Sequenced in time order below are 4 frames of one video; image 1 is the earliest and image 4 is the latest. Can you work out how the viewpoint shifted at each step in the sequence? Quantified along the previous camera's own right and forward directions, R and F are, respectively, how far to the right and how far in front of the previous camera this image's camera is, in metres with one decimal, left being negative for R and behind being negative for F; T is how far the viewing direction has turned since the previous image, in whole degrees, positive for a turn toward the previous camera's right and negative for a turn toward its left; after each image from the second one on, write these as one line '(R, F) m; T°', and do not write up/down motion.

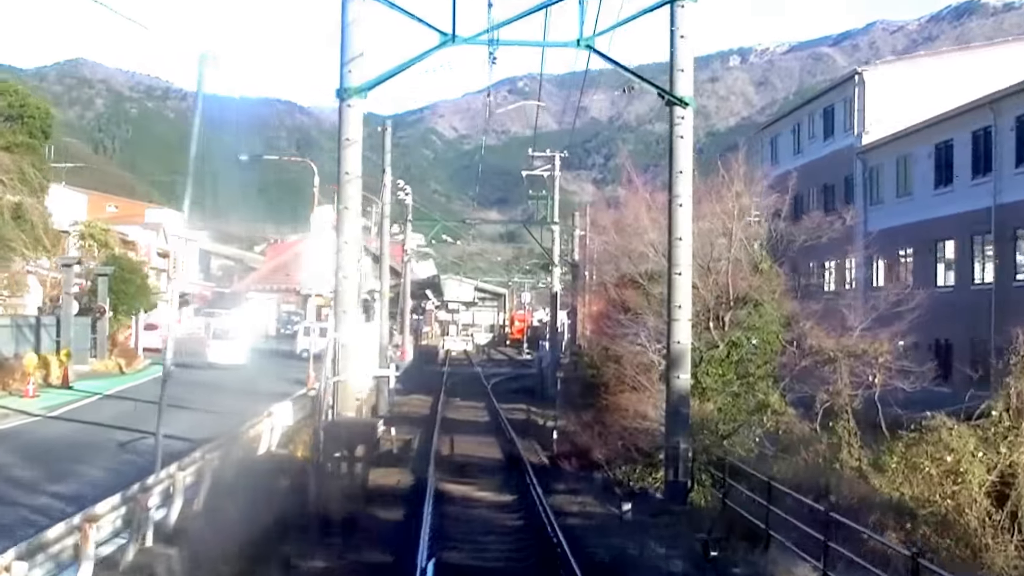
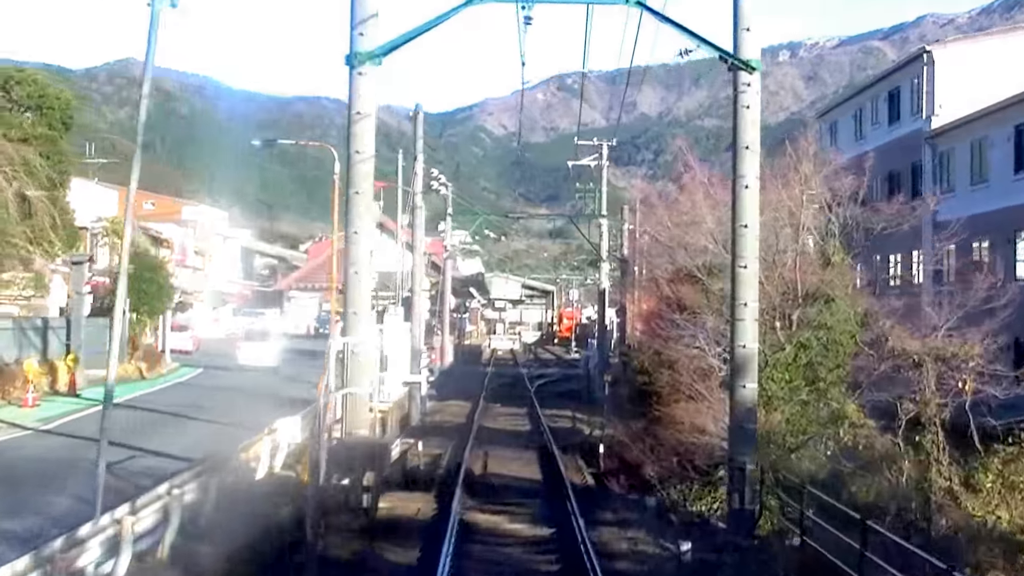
(+0.1, +2.8) m; -2°
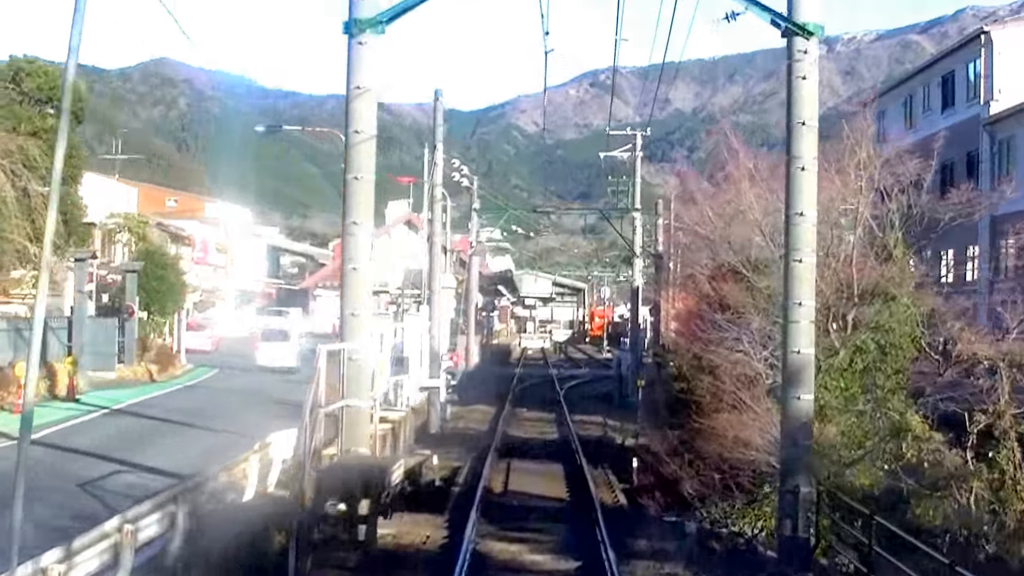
(+0.1, +2.1) m; -1°
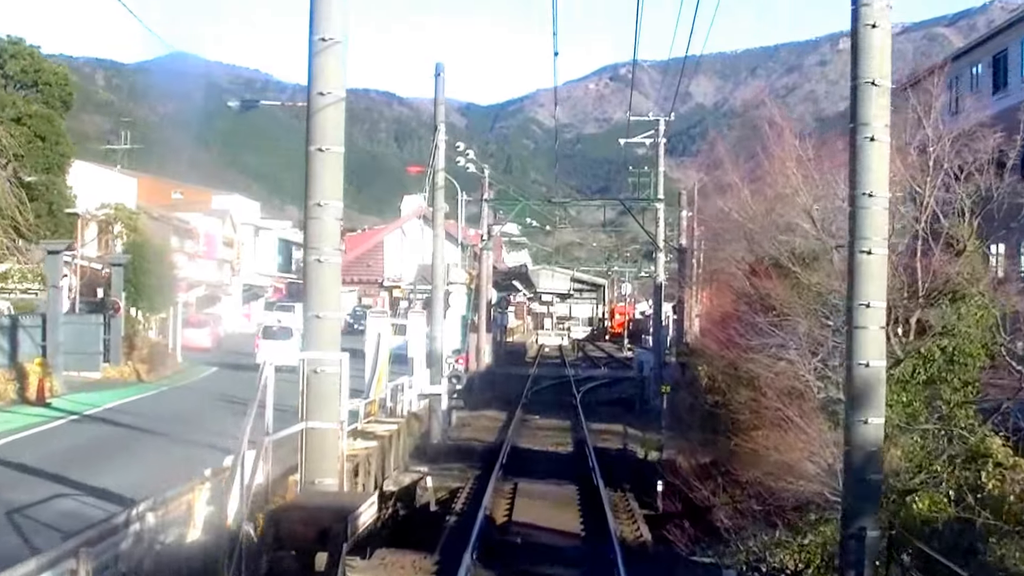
(+0.1, +2.7) m; -1°
